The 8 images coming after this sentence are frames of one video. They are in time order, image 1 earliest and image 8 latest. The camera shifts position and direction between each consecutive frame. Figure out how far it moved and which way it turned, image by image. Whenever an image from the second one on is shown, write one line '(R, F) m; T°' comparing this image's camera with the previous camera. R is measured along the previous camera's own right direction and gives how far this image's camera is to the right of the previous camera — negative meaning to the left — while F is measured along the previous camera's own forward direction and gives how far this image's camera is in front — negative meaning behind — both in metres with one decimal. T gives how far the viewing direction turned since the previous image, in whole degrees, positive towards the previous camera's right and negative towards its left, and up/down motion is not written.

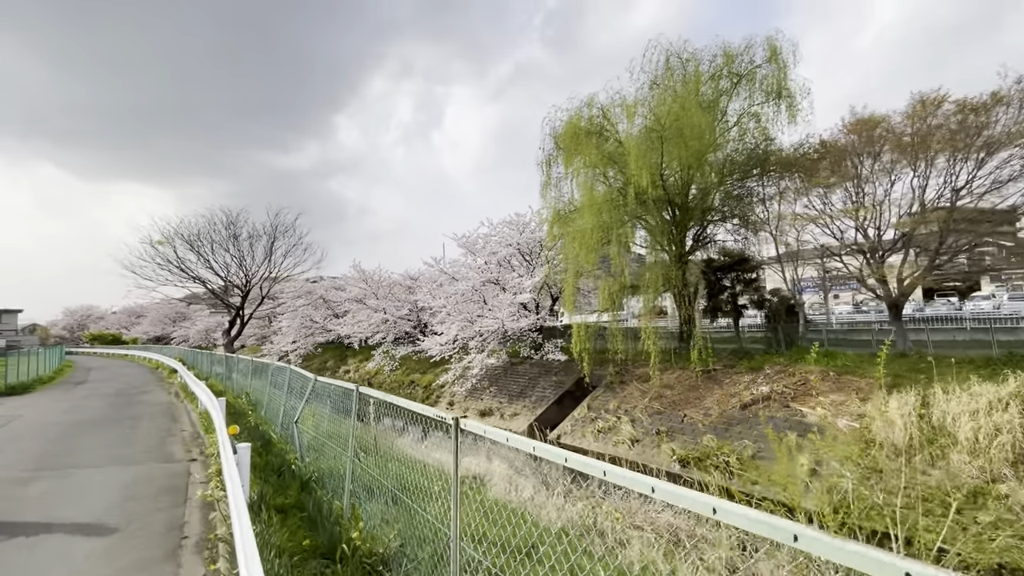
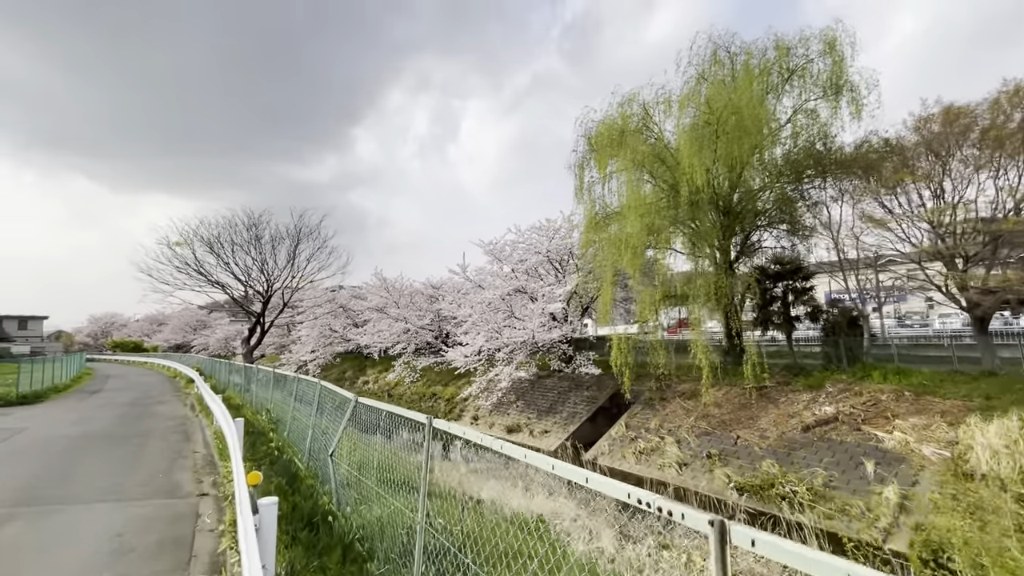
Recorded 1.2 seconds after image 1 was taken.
(-0.4, +0.6) m; -2°
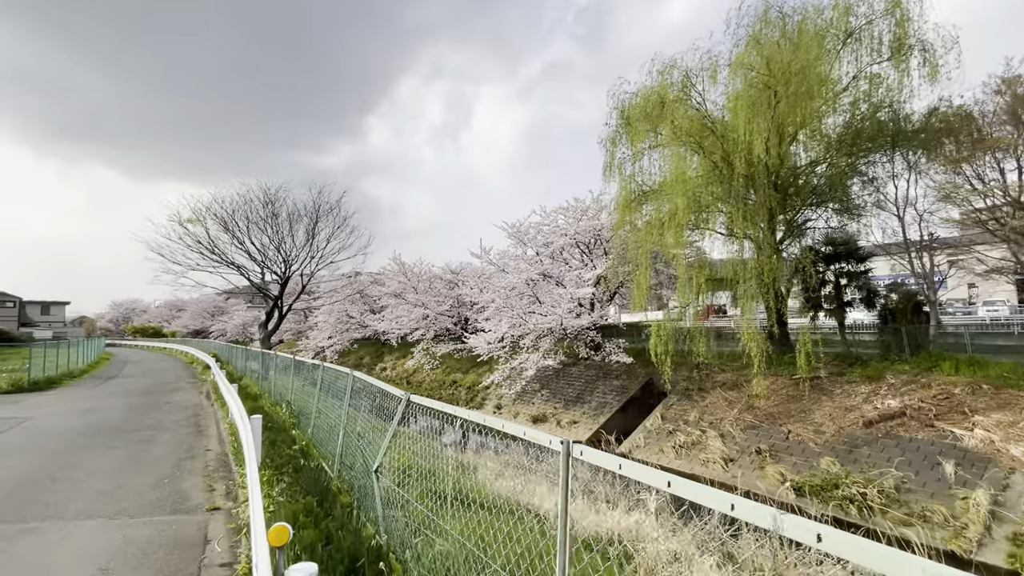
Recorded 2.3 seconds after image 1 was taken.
(-0.3, +0.6) m; -2°
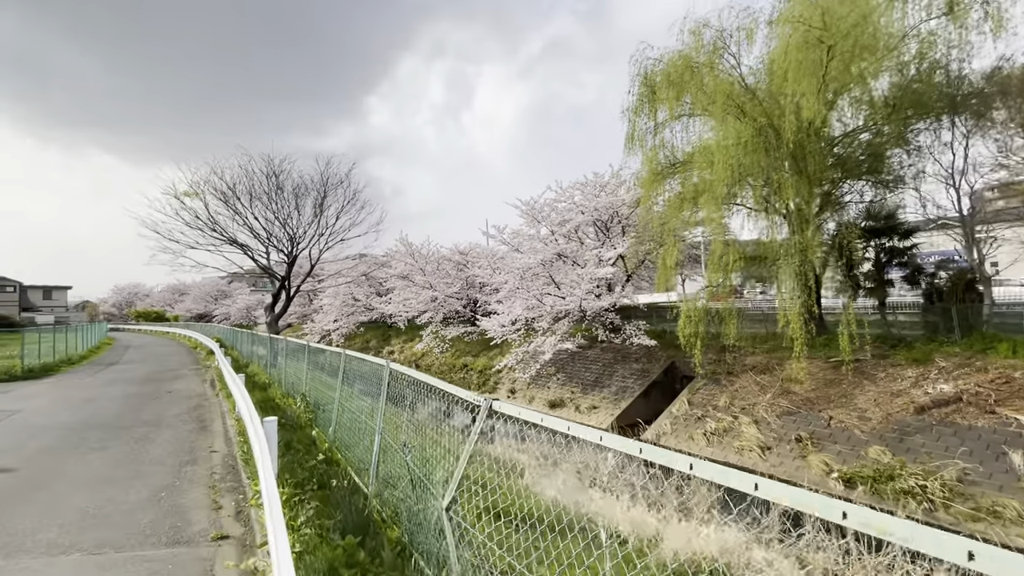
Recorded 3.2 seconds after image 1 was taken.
(-0.3, +0.5) m; 0°
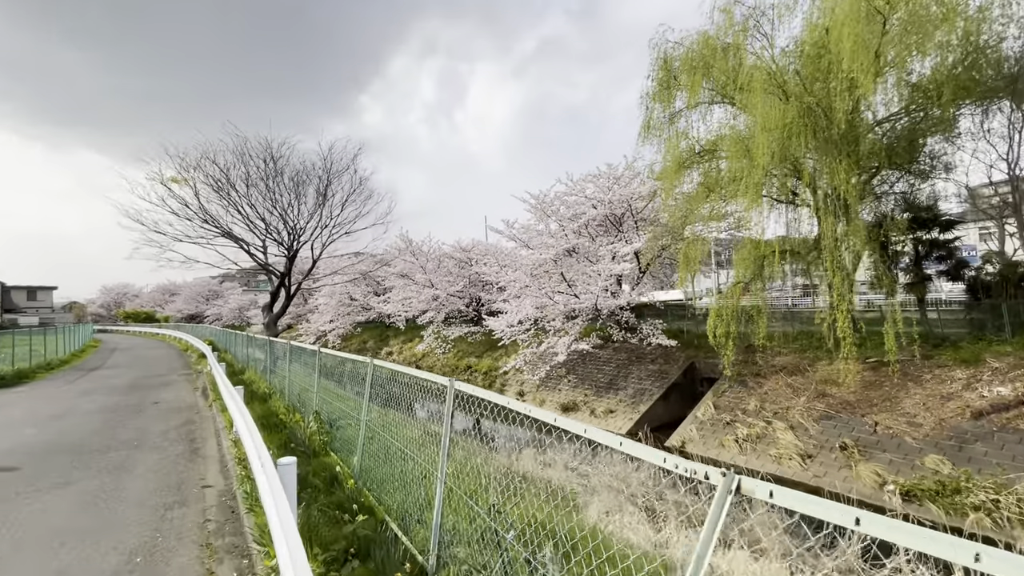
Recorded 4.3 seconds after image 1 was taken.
(-0.4, +0.6) m; +1°
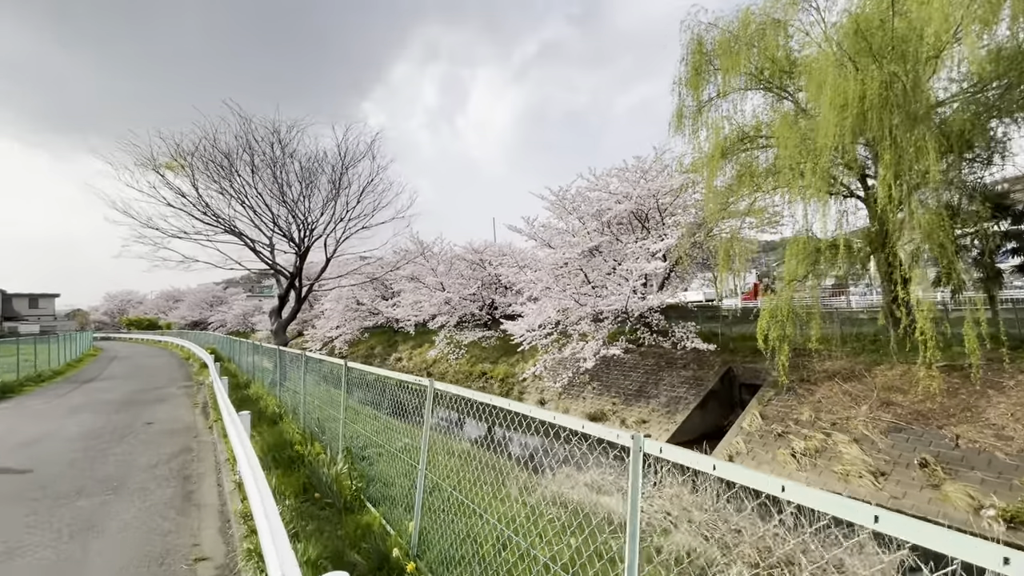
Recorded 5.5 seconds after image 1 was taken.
(-0.4, +0.7) m; 0°
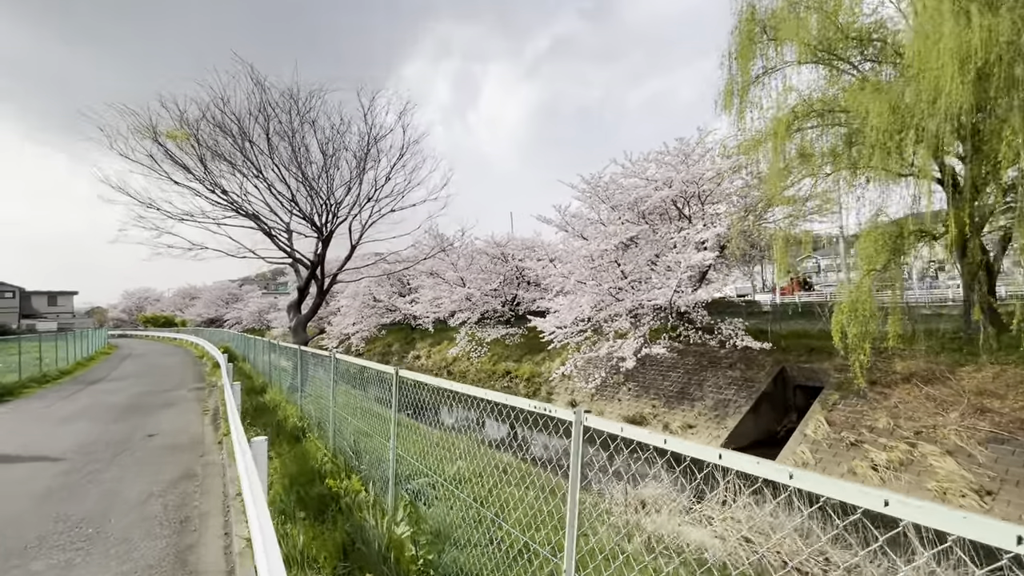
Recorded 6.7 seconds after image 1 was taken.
(-0.4, +0.7) m; -1°
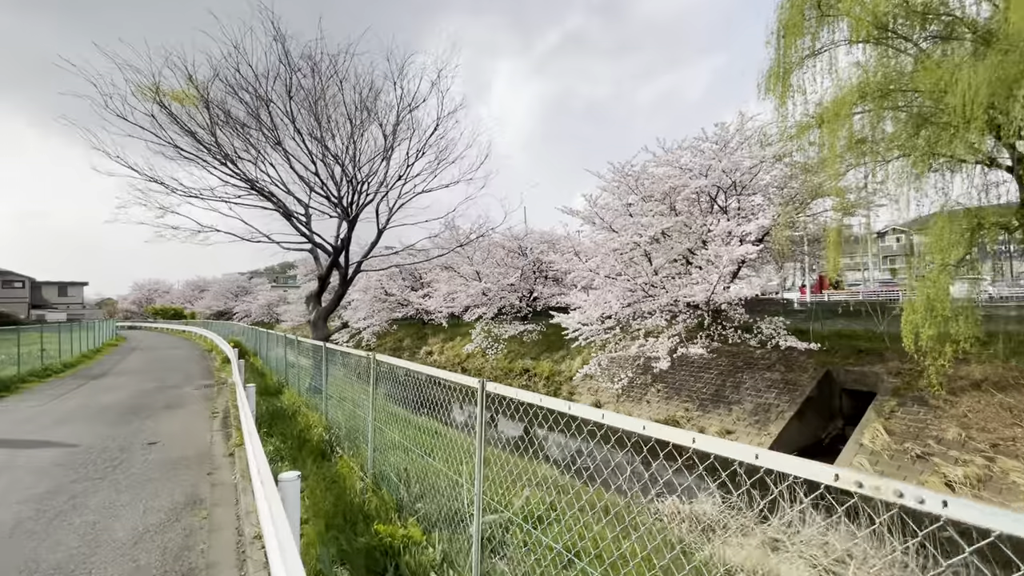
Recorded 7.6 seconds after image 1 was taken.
(-0.3, +0.5) m; -1°
